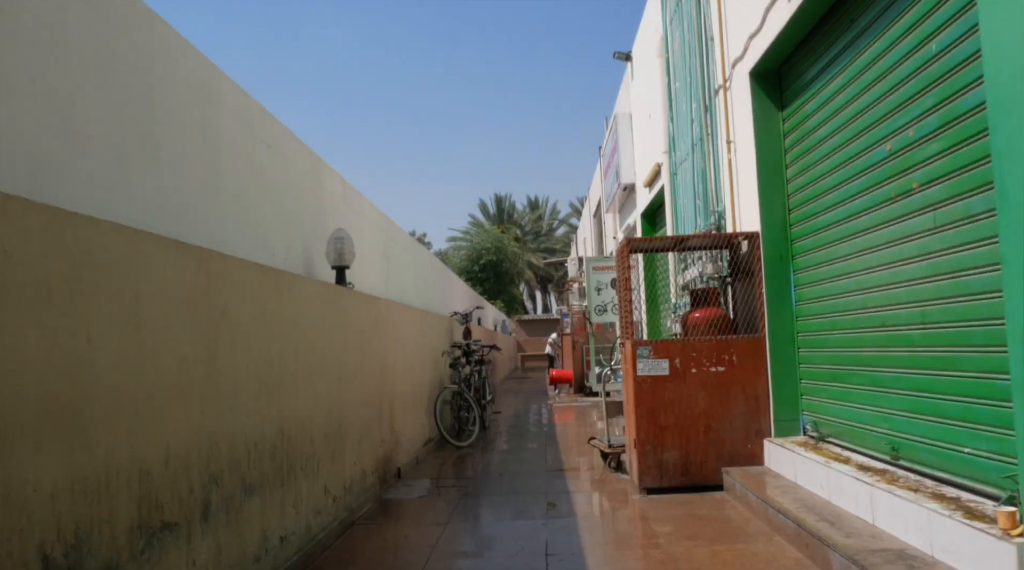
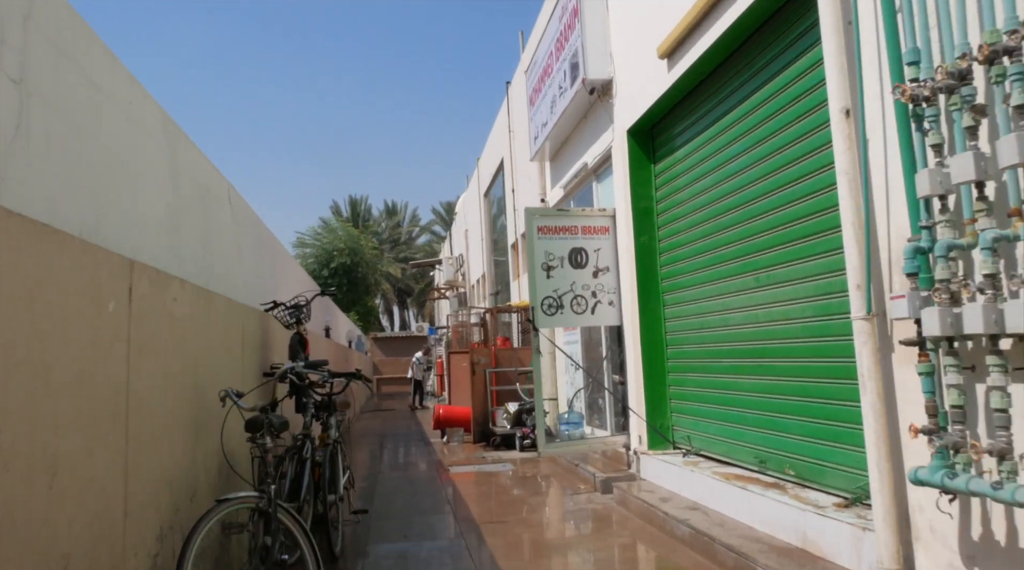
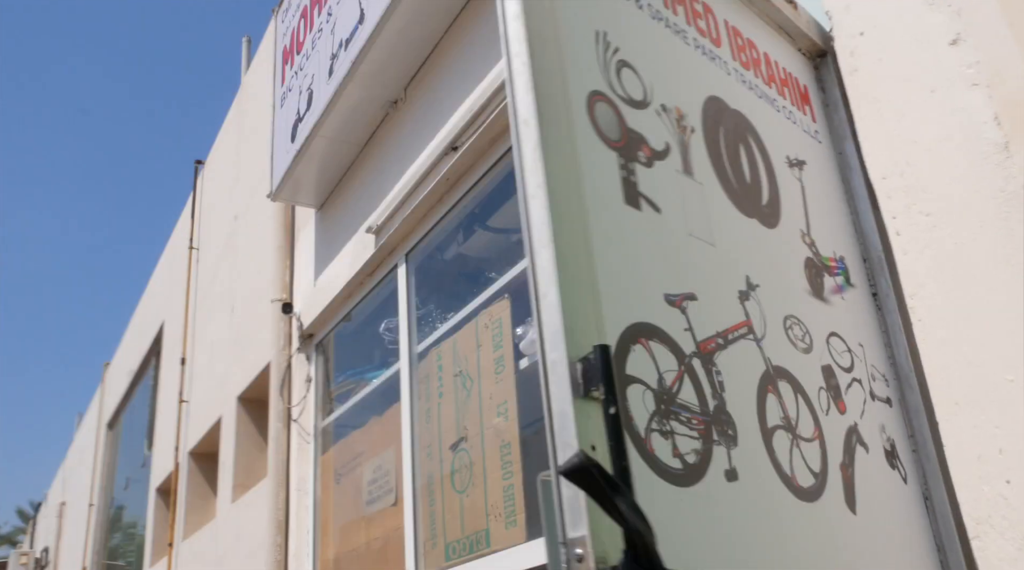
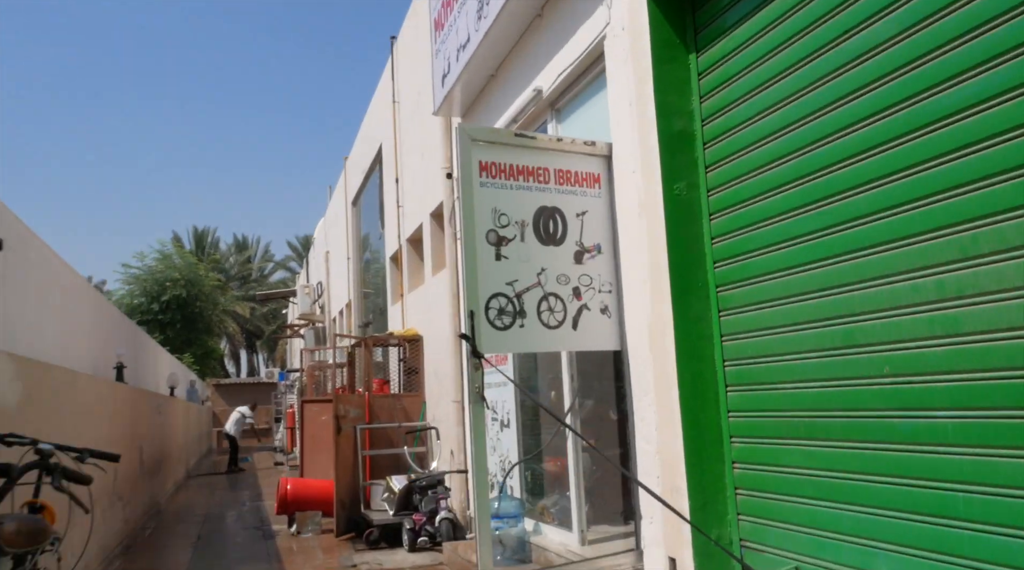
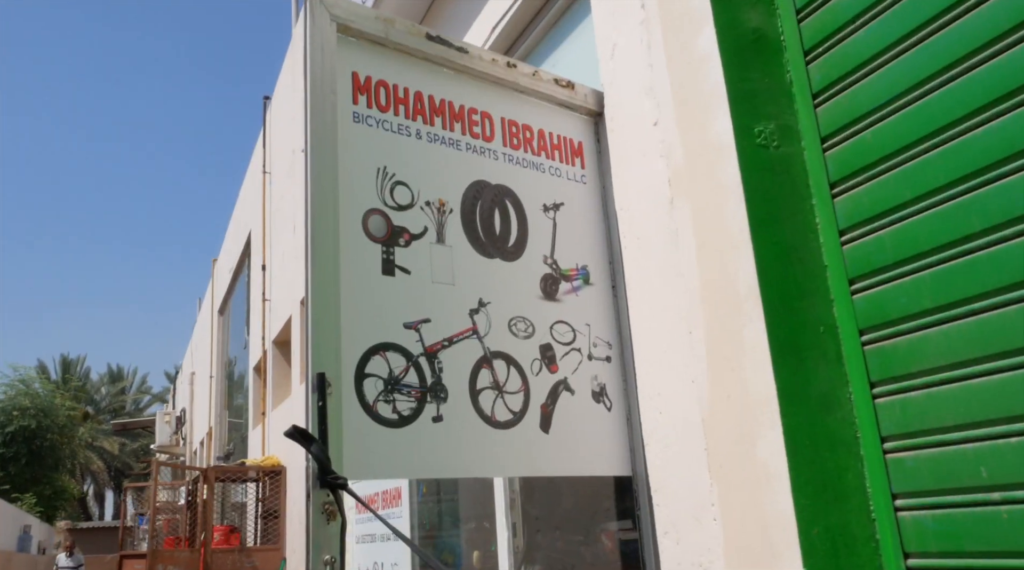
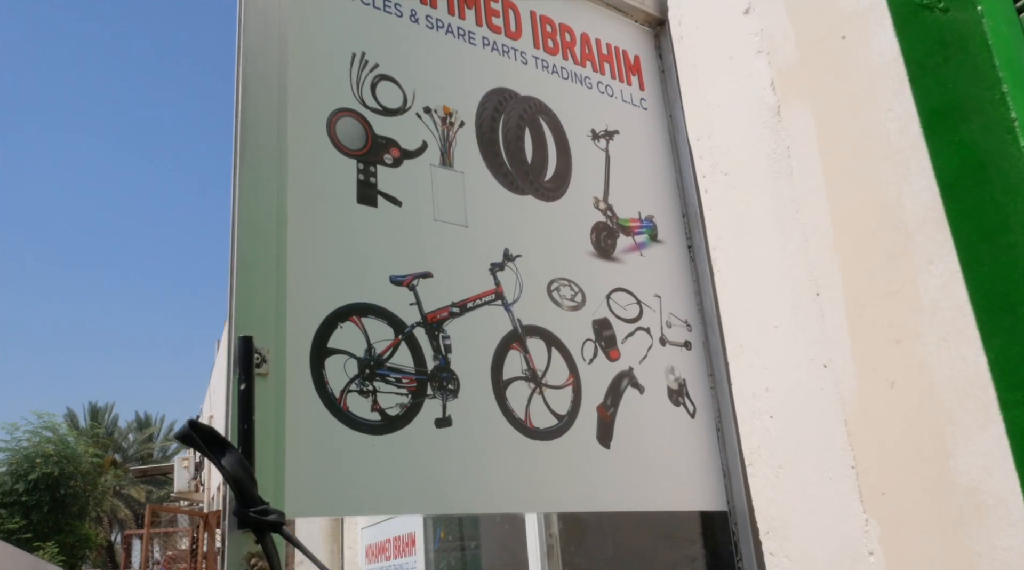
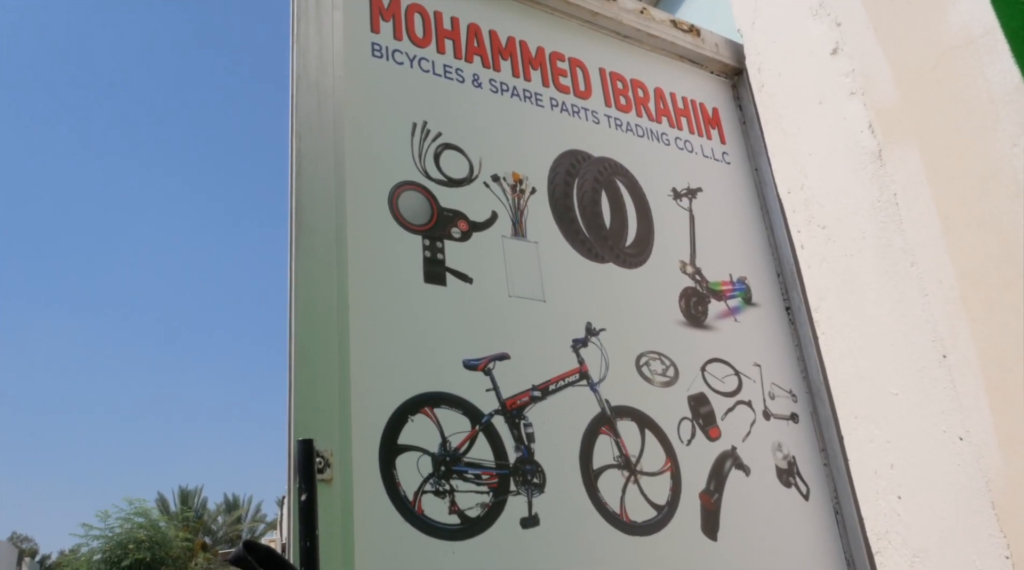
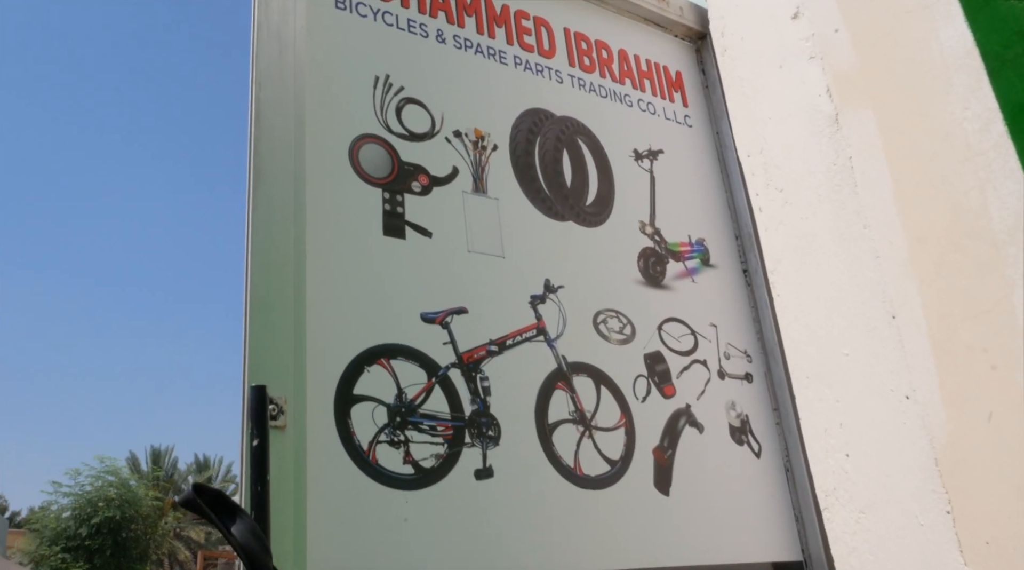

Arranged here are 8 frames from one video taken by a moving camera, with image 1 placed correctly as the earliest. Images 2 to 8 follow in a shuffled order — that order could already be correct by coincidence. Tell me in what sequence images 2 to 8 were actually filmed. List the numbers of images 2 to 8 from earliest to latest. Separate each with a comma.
2, 4, 5, 6, 8, 7, 3
